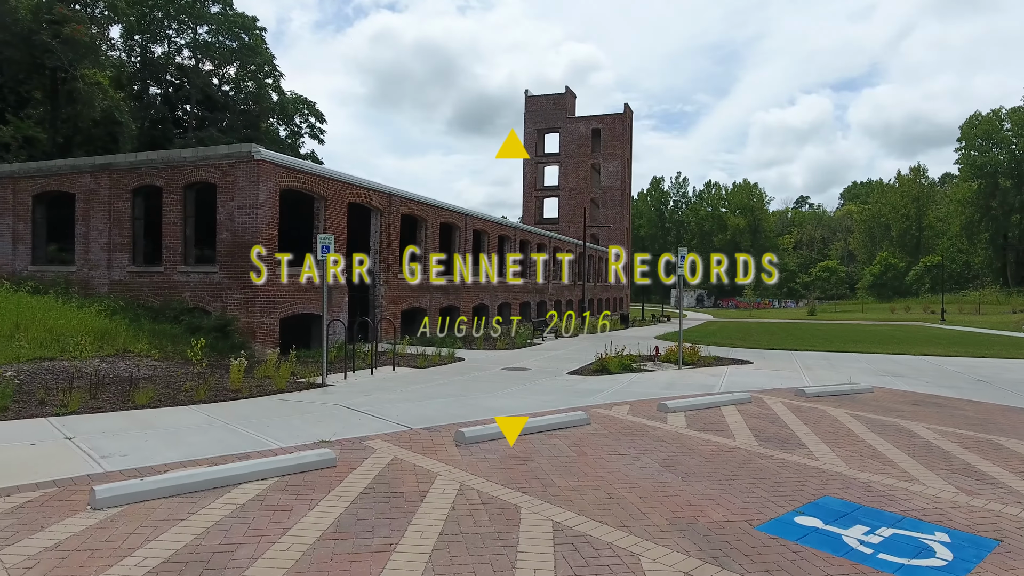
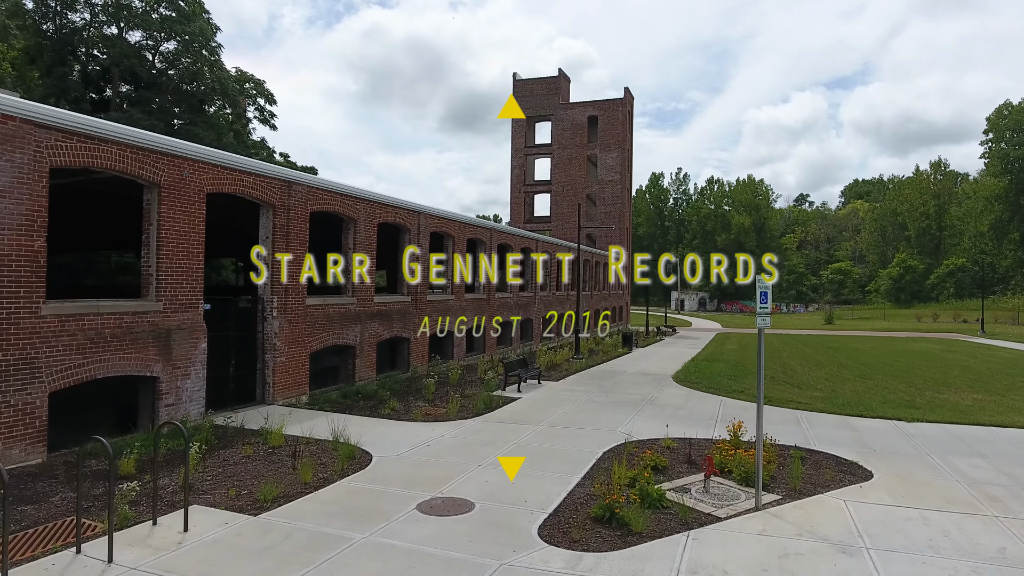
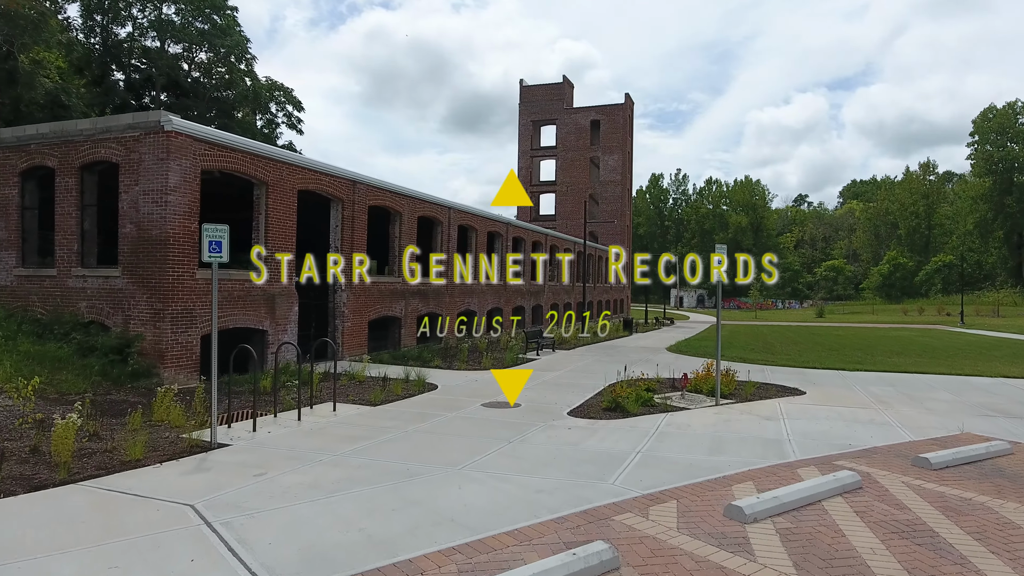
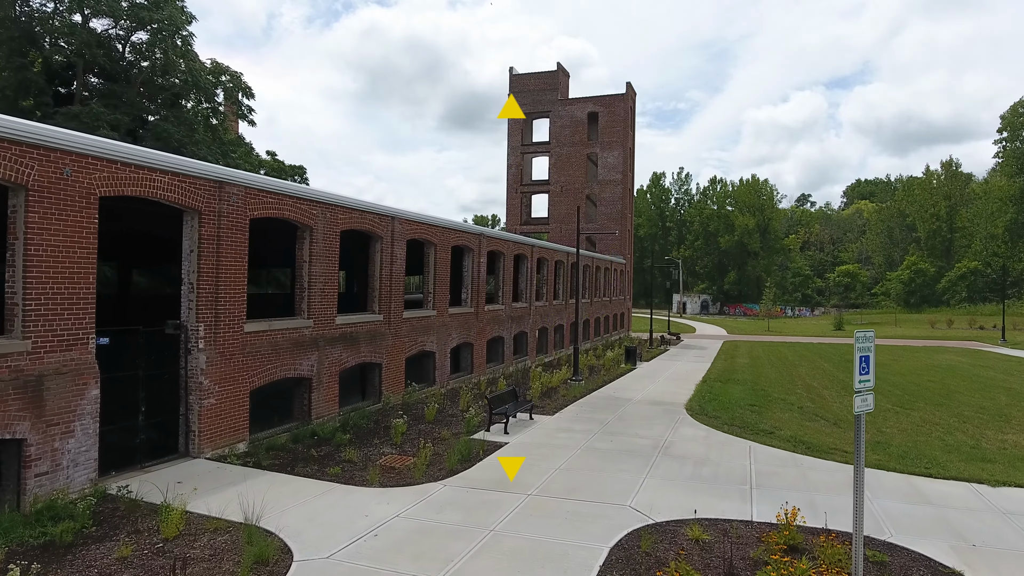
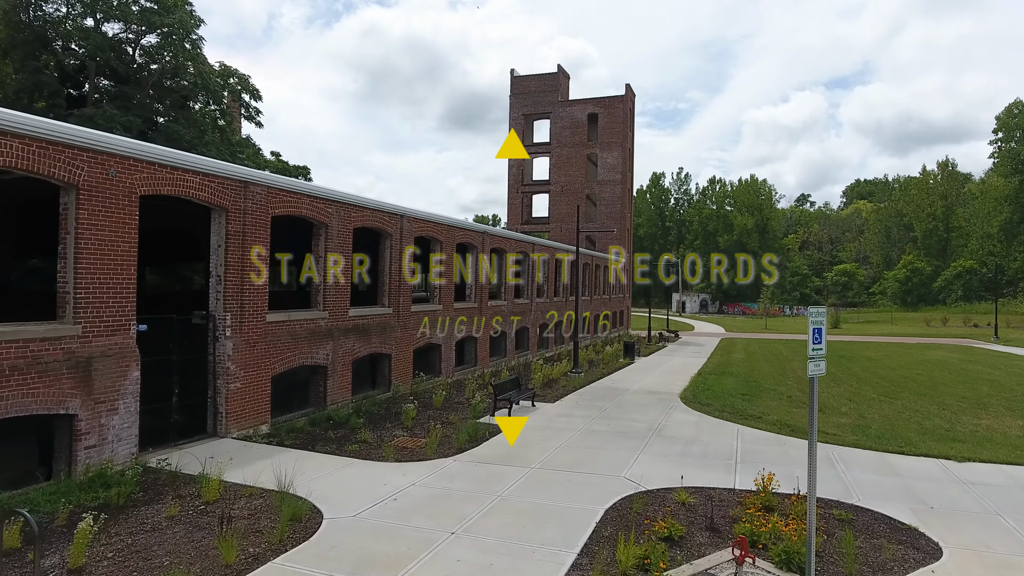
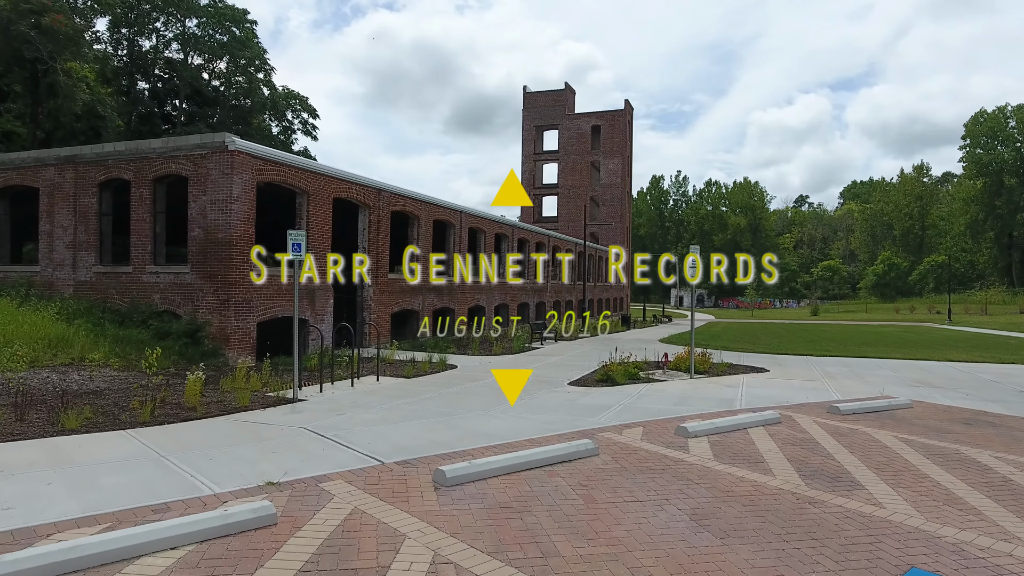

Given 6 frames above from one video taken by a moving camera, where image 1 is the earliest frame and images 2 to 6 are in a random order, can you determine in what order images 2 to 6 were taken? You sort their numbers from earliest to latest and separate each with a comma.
6, 3, 2, 5, 4
